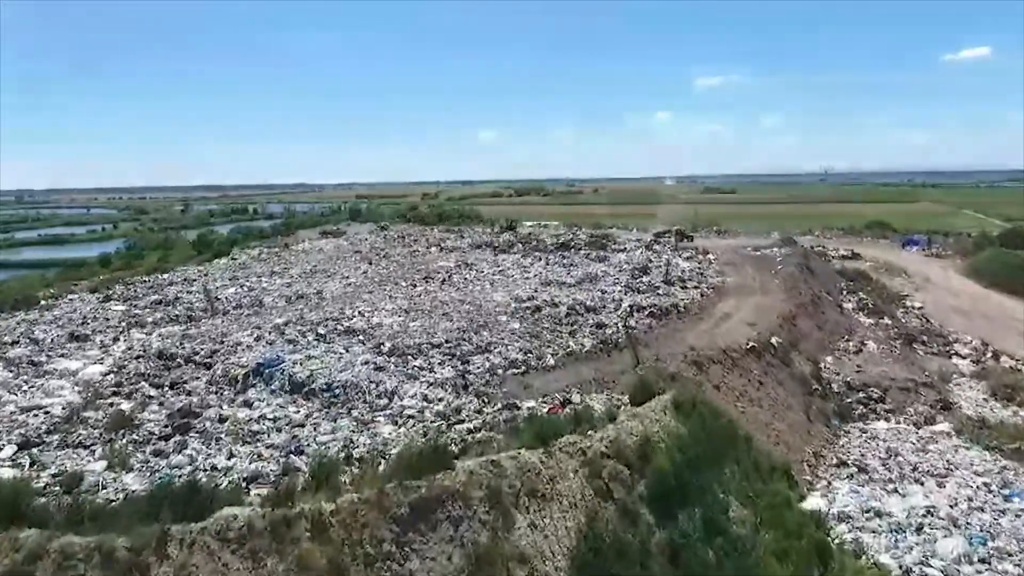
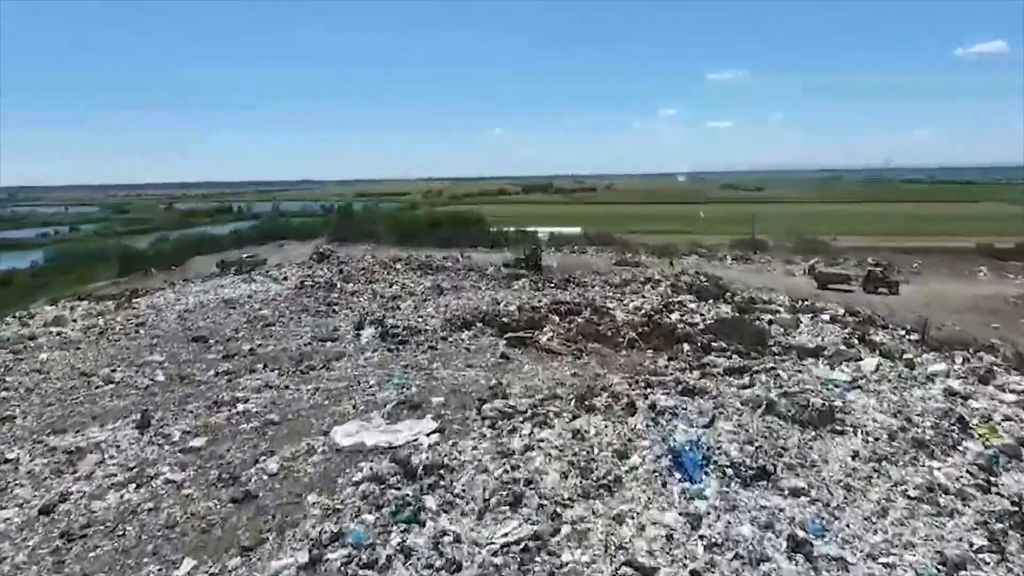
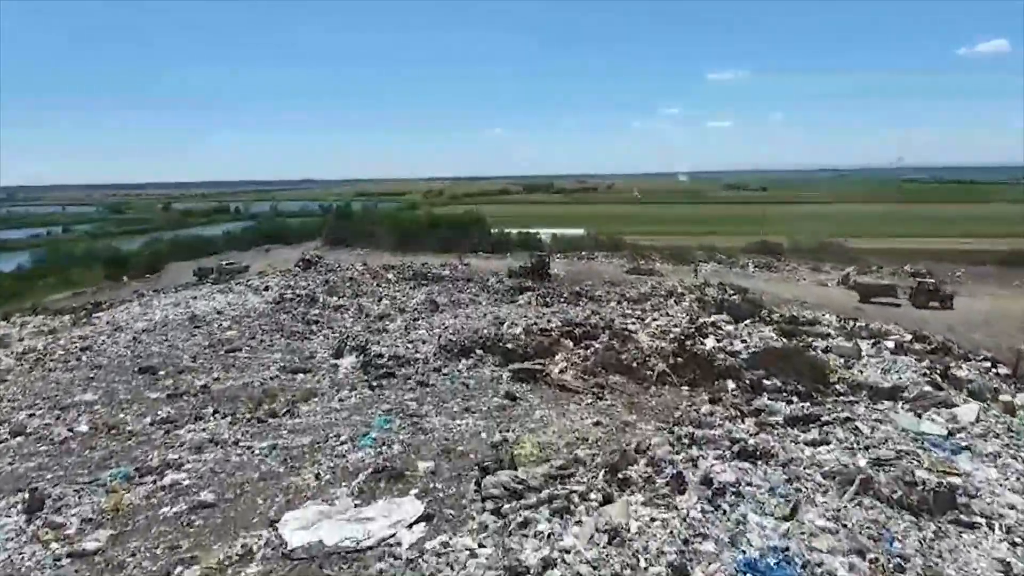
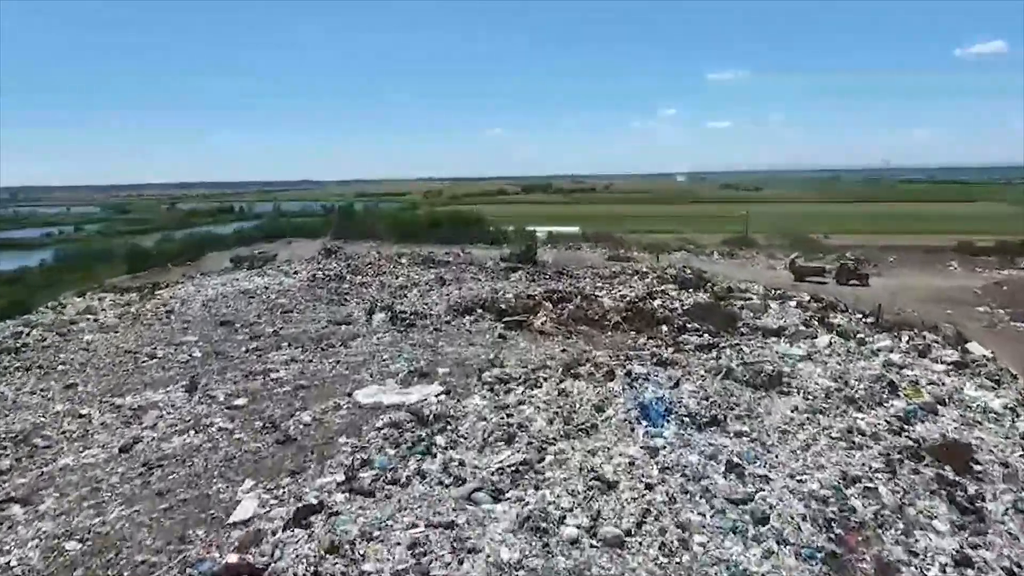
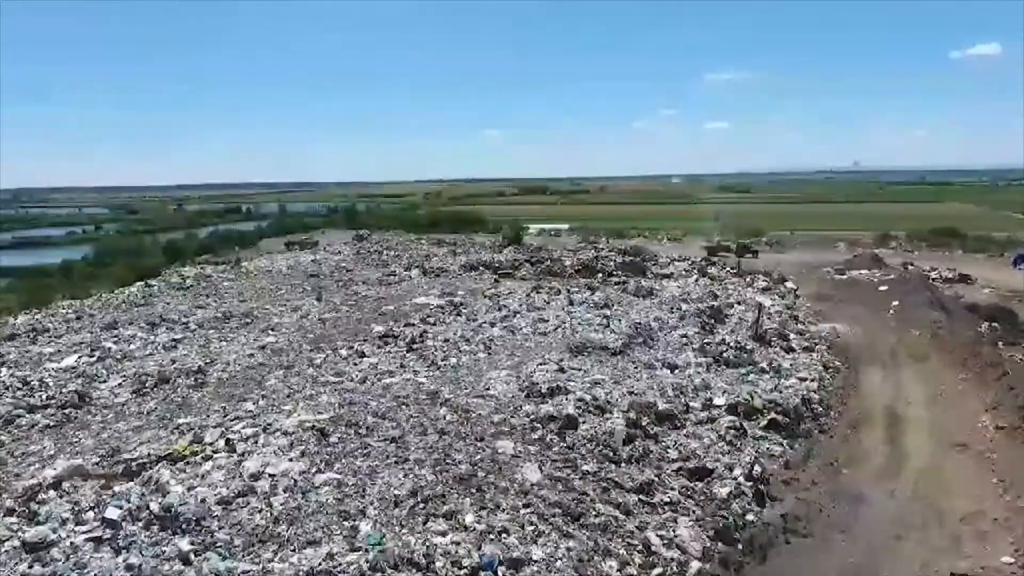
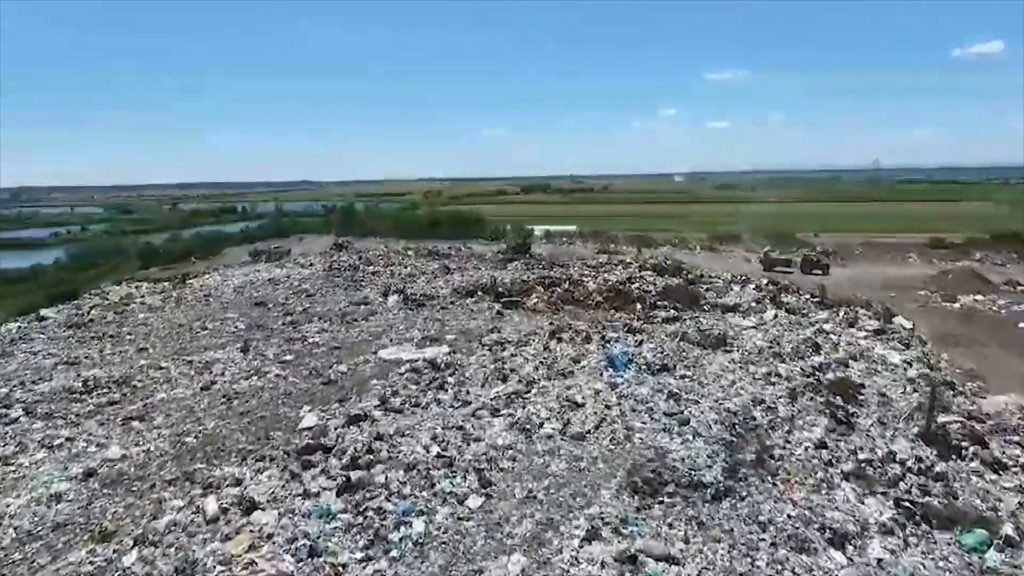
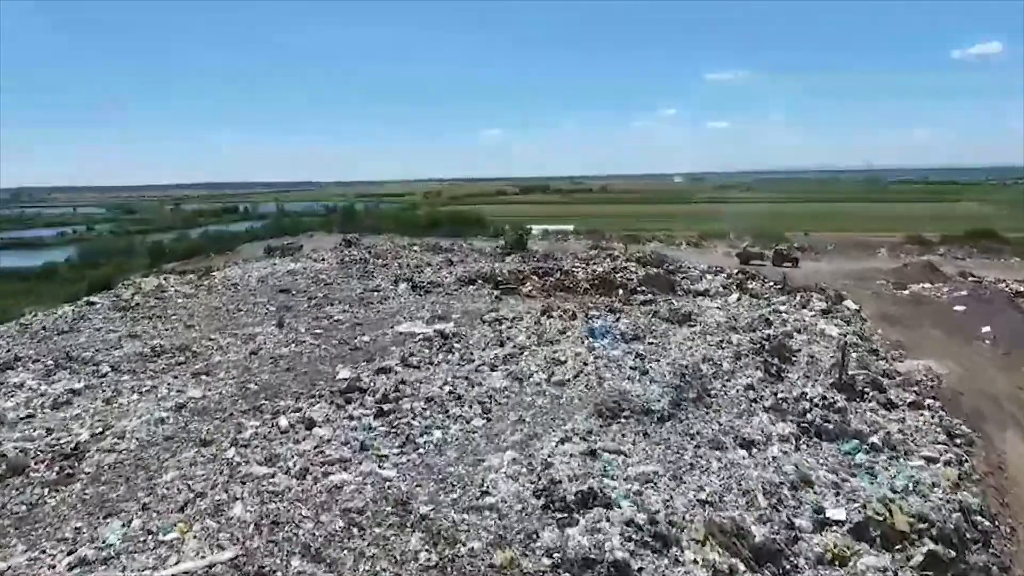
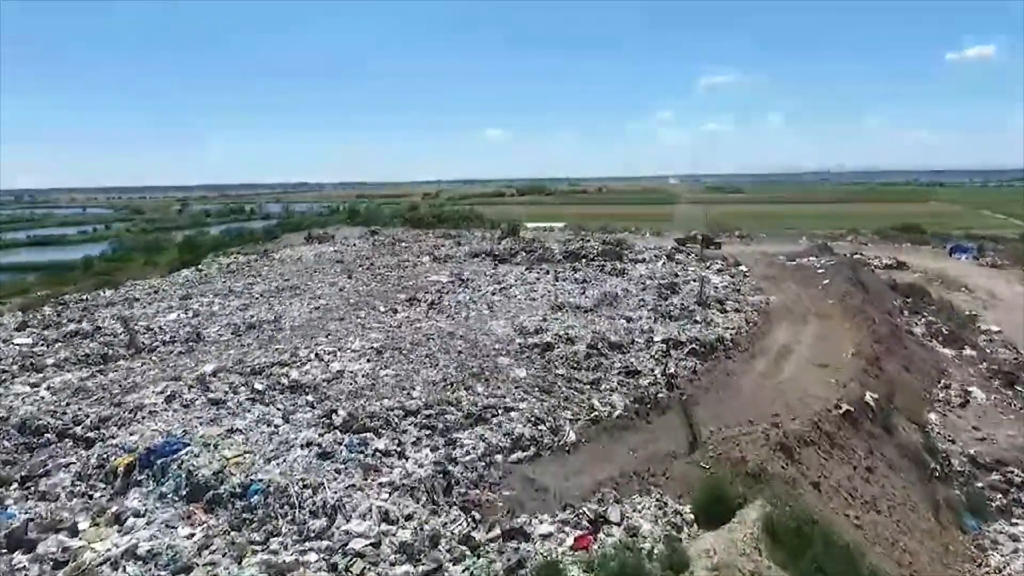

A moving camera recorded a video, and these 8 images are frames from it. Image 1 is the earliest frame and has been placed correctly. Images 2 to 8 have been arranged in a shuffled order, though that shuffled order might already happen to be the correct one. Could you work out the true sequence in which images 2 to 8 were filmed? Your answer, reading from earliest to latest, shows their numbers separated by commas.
8, 5, 7, 6, 4, 2, 3
